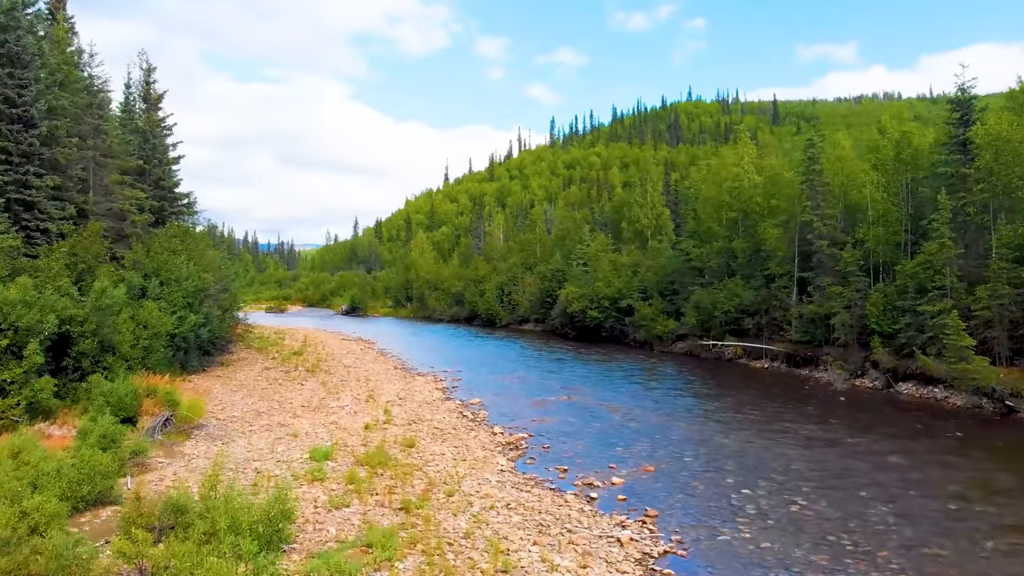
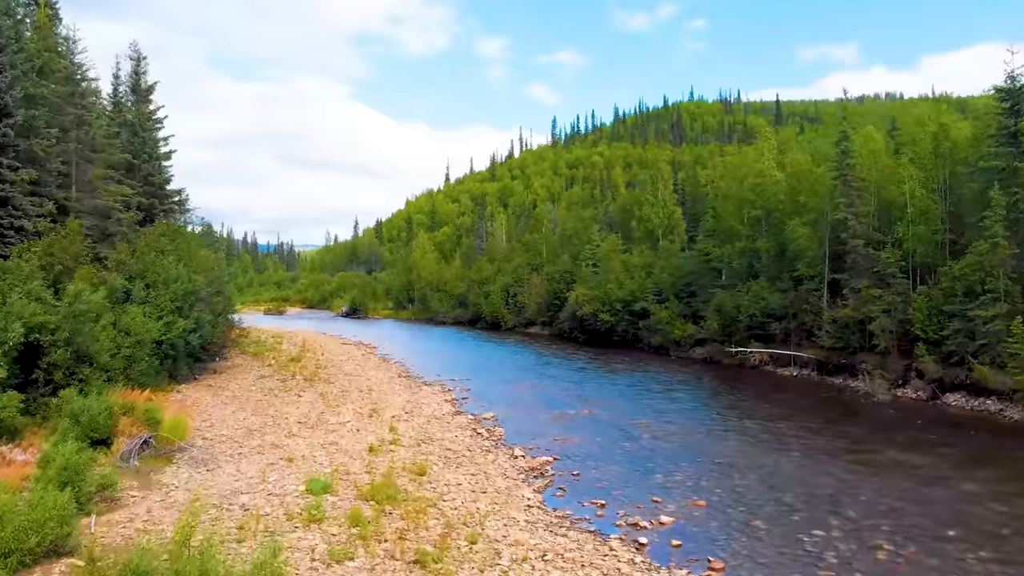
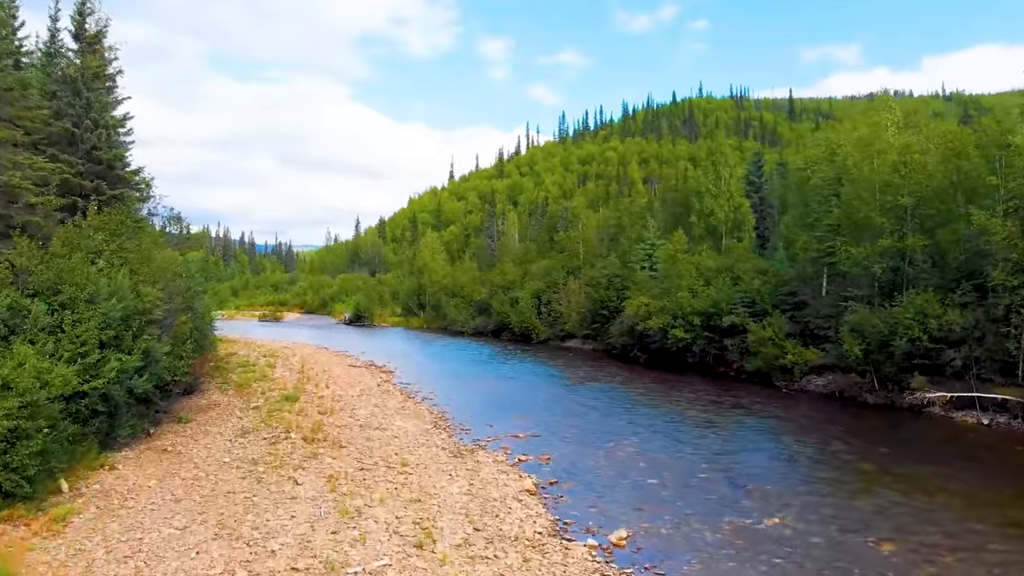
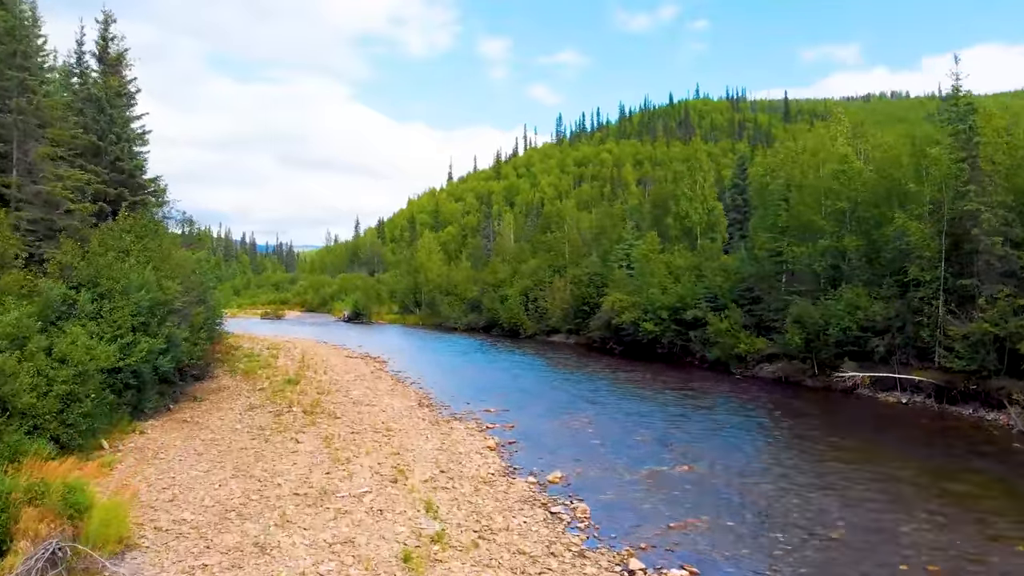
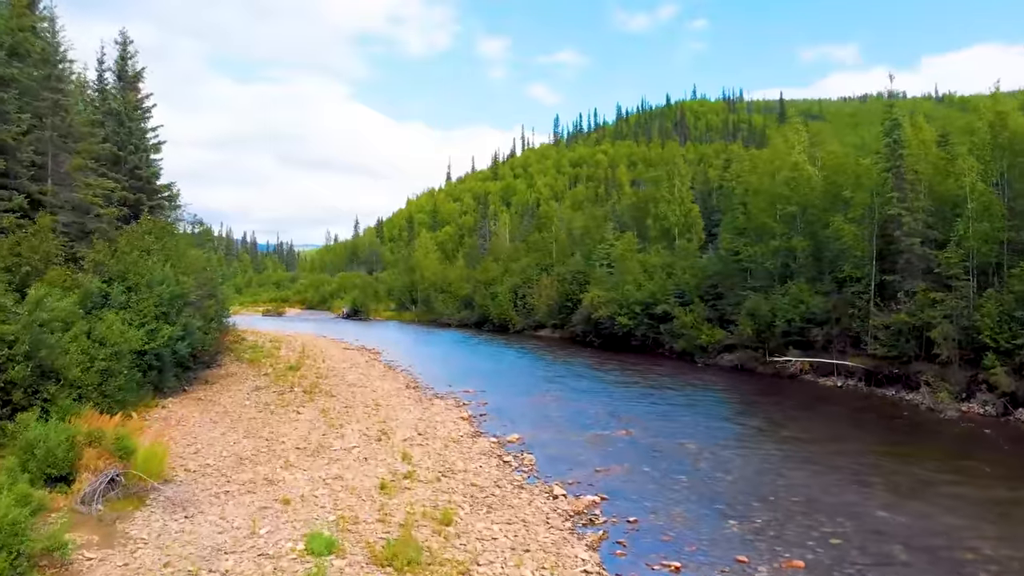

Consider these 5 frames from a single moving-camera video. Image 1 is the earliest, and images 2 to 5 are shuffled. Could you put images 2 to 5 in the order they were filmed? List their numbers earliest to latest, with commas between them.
2, 5, 4, 3
